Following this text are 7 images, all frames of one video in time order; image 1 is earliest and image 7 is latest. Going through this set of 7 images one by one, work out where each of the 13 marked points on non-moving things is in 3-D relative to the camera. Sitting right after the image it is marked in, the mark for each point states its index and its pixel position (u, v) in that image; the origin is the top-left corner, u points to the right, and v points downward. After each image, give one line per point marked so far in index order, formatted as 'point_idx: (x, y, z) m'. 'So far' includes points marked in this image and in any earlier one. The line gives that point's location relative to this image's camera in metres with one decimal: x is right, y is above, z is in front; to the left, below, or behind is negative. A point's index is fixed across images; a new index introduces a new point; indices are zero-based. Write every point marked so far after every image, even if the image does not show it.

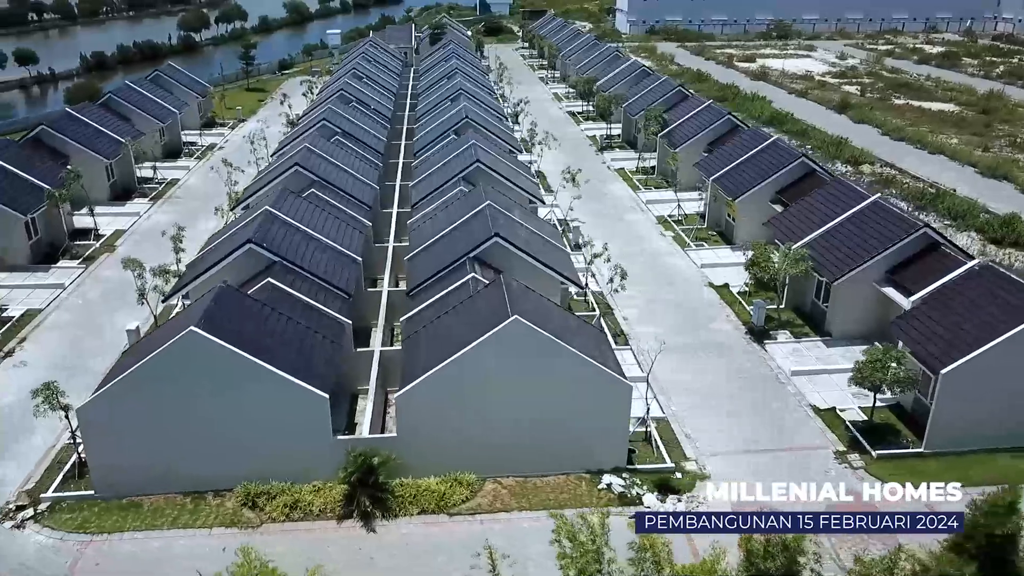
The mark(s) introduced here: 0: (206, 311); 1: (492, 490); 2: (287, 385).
0: (-6.4, -0.4, +17.0) m
1: (-0.4, -4.3, +17.4) m
2: (-4.6, -2.0, +16.6) m
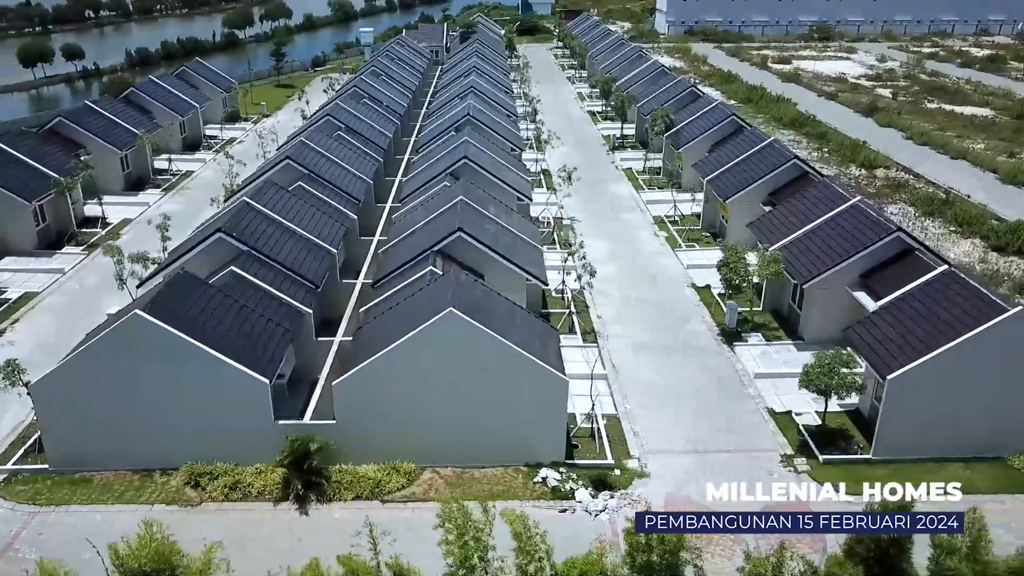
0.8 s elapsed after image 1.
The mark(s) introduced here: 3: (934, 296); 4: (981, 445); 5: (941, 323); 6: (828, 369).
0: (-7.7, -0.1, +17.7) m
1: (-1.8, -4.2, +17.6) m
2: (-6.0, -1.7, +17.2) m
3: (+9.9, -0.2, +19.1) m
4: (+10.5, -3.5, +18.4) m
5: (+9.6, -0.8, +18.1) m
6: (+7.1, -1.9, +18.2) m
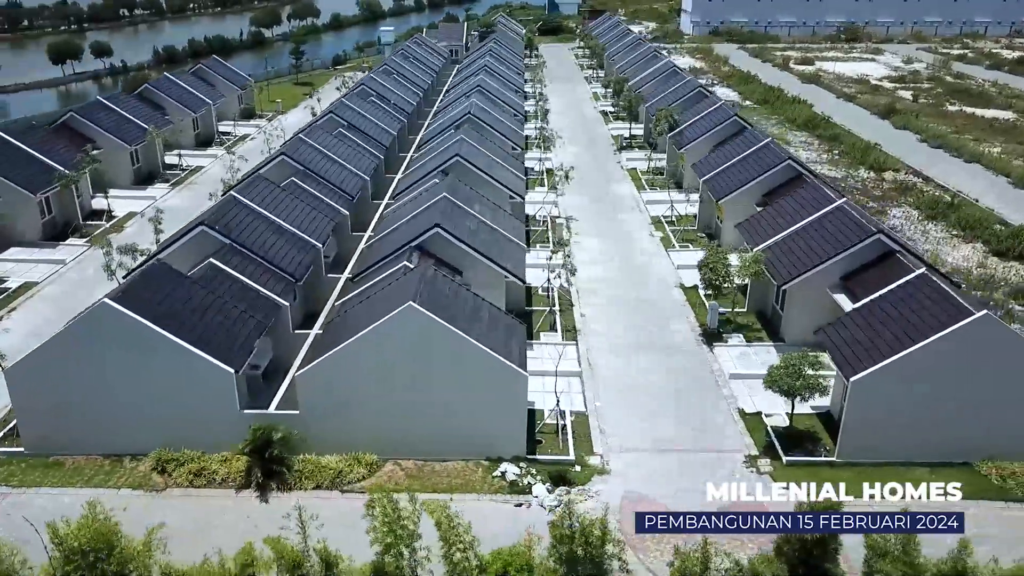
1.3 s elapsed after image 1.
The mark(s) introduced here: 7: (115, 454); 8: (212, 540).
0: (-8.5, +0.1, +18.1) m
1: (-2.6, -4.0, +17.9) m
2: (-6.8, -1.5, +17.6) m
3: (+9.2, -0.3, +18.9) m
4: (+9.7, -3.6, +18.2) m
5: (+8.8, -0.8, +17.9) m
6: (+6.2, -1.9, +18.1) m
7: (-9.0, -3.8, +18.5) m
8: (-5.8, -4.9, +15.8) m
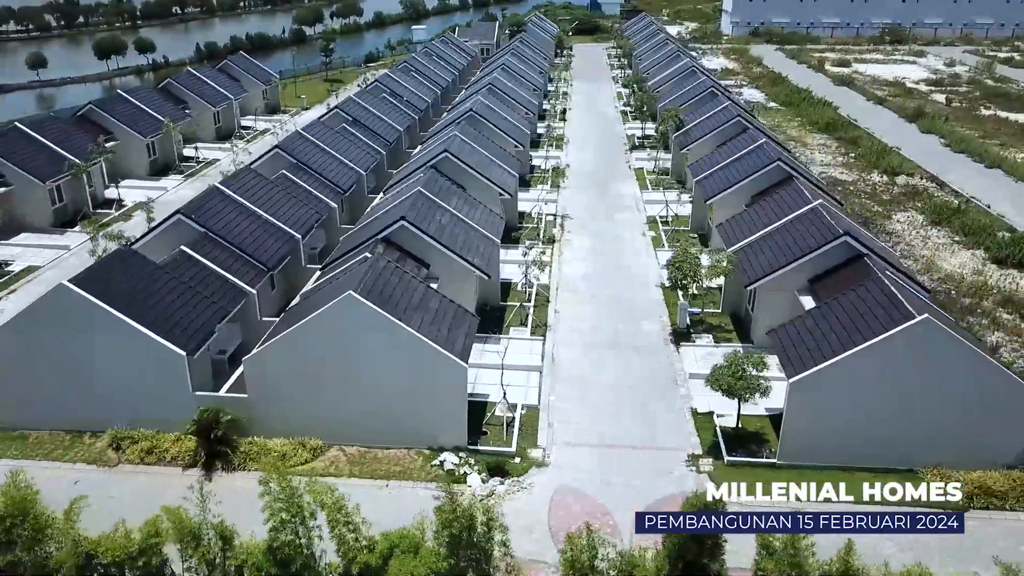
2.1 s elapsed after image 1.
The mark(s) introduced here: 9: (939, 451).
0: (-9.7, +0.5, +18.9) m
1: (-4.0, -3.8, +18.3) m
2: (-8.1, -1.2, +18.2) m
3: (+7.9, -0.3, +18.7) m
4: (+8.3, -3.7, +17.9) m
5: (+7.5, -0.9, +17.7) m
6: (+4.9, -1.9, +18.0) m
7: (-10.3, -3.4, +19.3) m
8: (-7.3, -4.6, +16.5) m
9: (+9.4, -3.6, +17.9) m
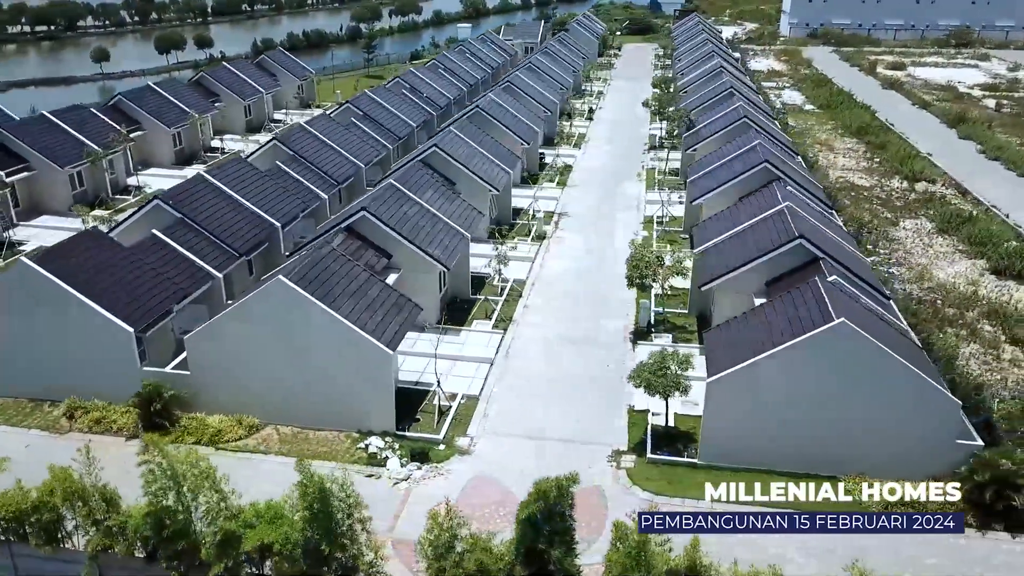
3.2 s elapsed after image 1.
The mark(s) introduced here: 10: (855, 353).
0: (-11.2, +1.0, +20.1) m
1: (-5.7, -3.4, +19.0) m
2: (-9.7, -0.7, +19.3) m
3: (+6.3, -0.4, +18.4) m
4: (+6.5, -3.8, +17.6) m
5: (+5.8, -0.9, +17.5) m
6: (+3.2, -1.8, +18.0) m
7: (-11.9, -2.8, +20.6) m
8: (-9.1, -4.2, +17.4) m
9: (+7.6, -3.7, +17.5) m
10: (+7.0, -1.3, +16.6) m
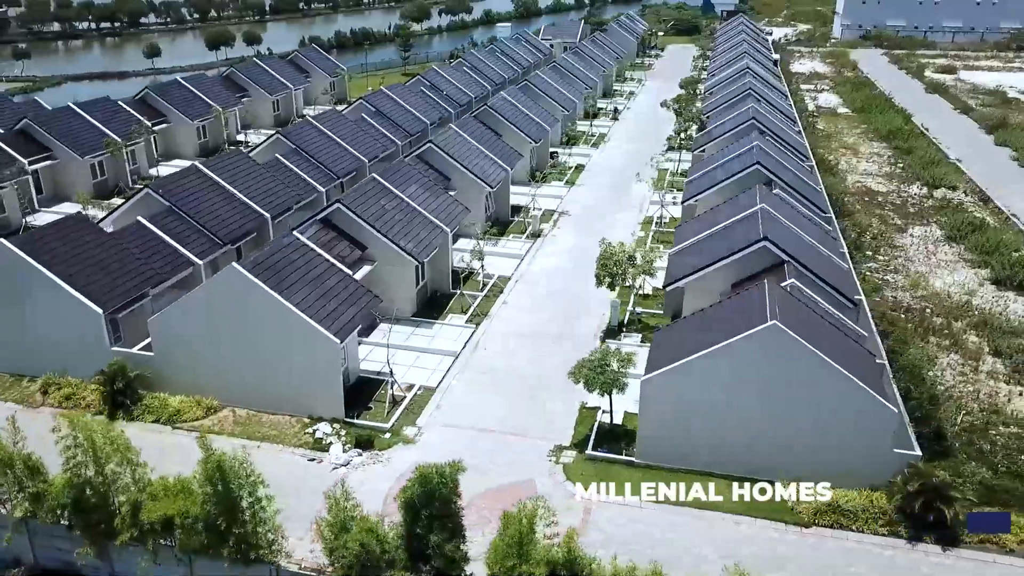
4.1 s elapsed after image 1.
0: (-12.2, +1.5, +21.1) m
1: (-7.0, -3.1, +19.7) m
2: (-10.9, -0.3, +20.2) m
3: (+5.1, -0.4, +18.2) m
4: (+5.1, -3.8, +17.4) m
5: (+4.4, -0.9, +17.4) m
6: (+1.9, -1.7, +18.0) m
7: (-13.0, -2.3, +21.6) m
8: (-10.5, -3.7, +18.3) m
9: (+6.2, -3.7, +17.2) m
10: (+5.6, -1.4, +16.4) m
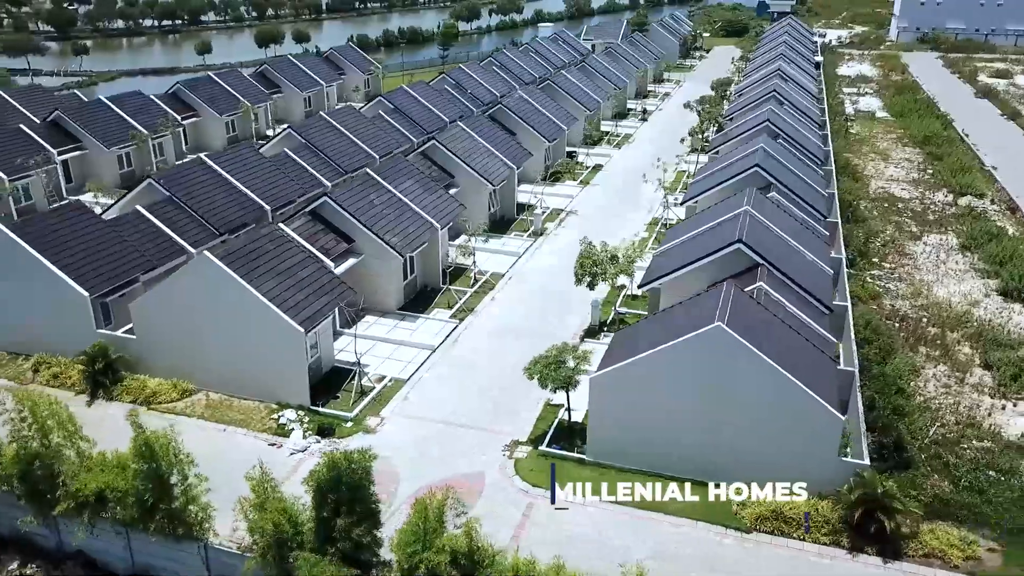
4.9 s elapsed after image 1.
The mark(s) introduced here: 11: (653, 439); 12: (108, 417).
0: (-12.9, +2.0, +22.1) m
1: (-7.9, -2.8, +20.4) m
2: (-11.6, +0.2, +21.2) m
3: (+4.1, -0.4, +18.1) m
4: (+4.0, -3.8, +17.3) m
5: (+3.4, -0.9, +17.2) m
6: (+0.9, -1.7, +18.1) m
7: (-13.7, -1.8, +22.7) m
8: (-11.5, -3.3, +19.3) m
9: (+5.0, -3.8, +17.0) m
10: (+4.5, -1.4, +16.2) m
11: (+3.0, -3.3, +17.4) m
12: (-9.7, -3.1, +19.5) m
